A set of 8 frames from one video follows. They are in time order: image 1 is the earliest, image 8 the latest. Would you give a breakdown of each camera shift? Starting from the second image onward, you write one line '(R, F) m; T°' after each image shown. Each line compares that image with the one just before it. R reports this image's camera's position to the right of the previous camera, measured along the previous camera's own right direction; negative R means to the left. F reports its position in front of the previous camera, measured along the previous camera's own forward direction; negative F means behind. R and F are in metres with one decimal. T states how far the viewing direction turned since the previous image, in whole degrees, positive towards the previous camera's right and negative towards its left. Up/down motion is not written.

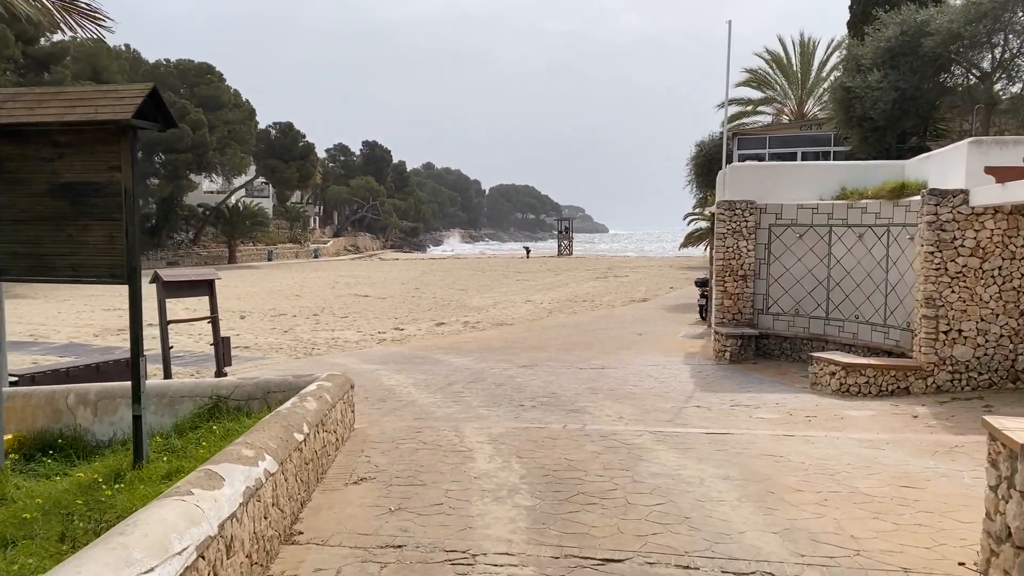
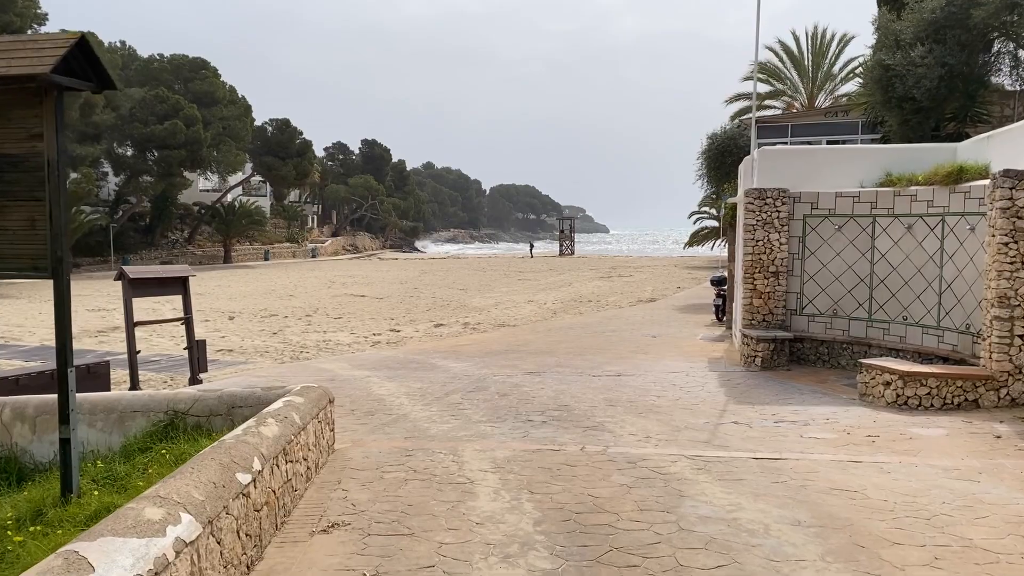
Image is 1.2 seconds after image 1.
(-0.1, +1.1) m; 0°
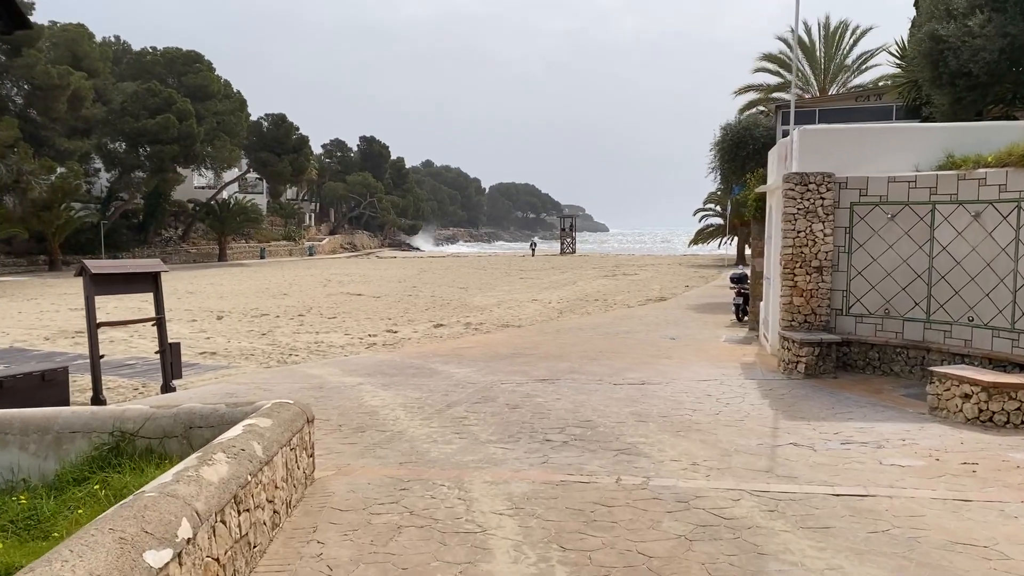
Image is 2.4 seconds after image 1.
(-0.1, +1.1) m; 0°
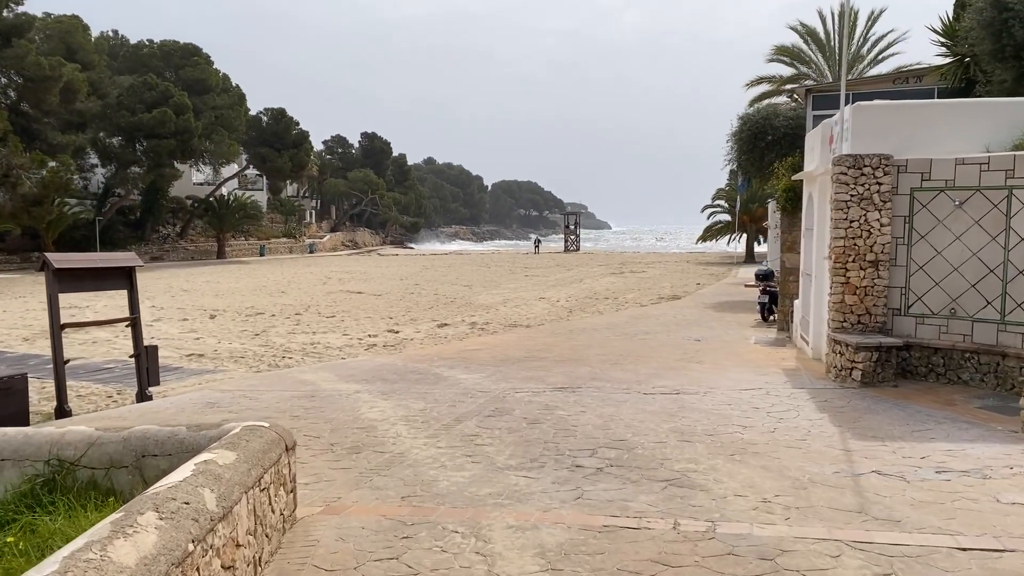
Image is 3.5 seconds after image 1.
(-0.1, +1.0) m; 0°
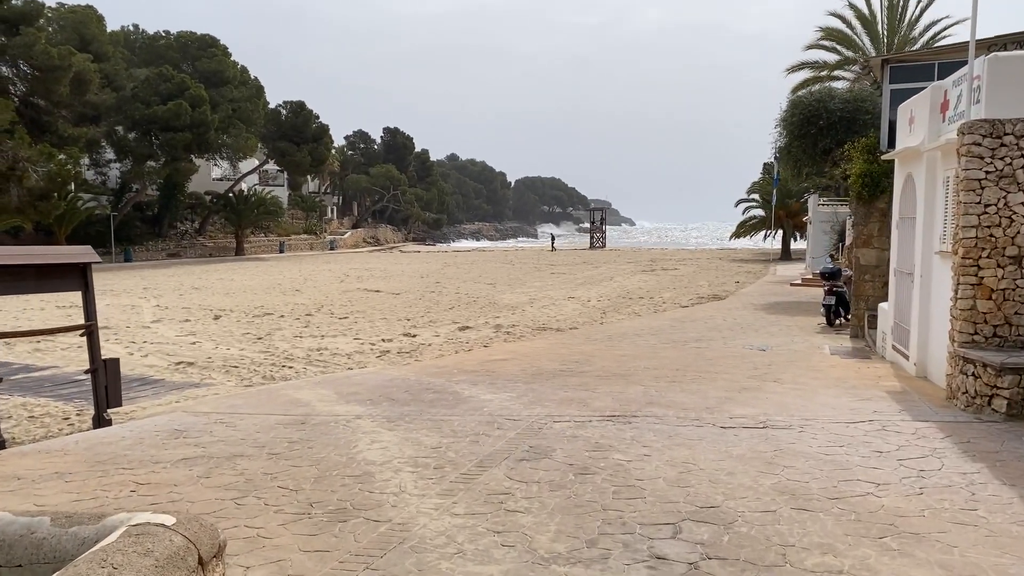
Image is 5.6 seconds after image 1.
(-0.1, +1.6) m; -2°
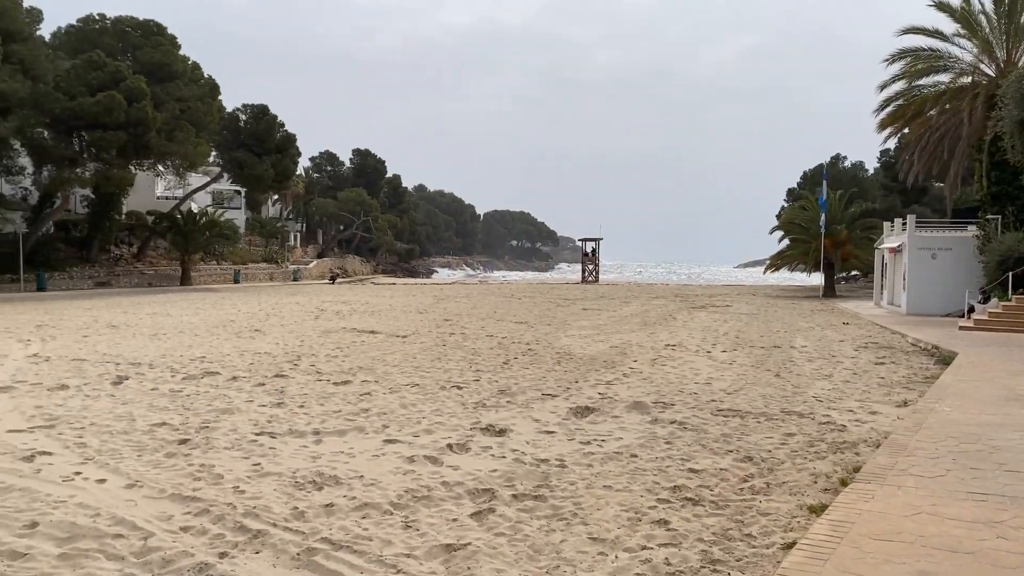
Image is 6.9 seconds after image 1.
(-0.3, +0.6) m; -9°
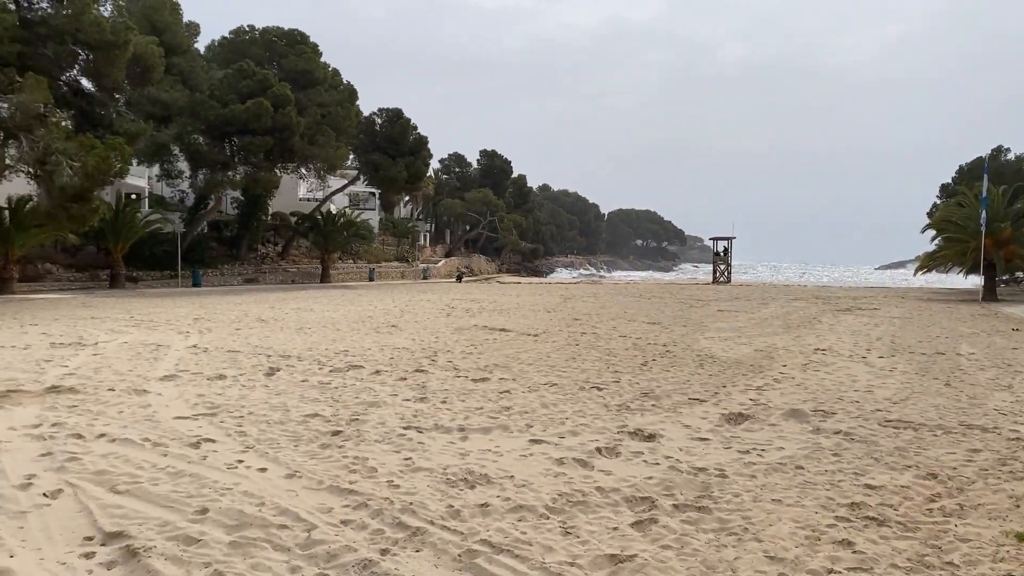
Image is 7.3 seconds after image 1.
(-0.2, +0.2) m; -9°
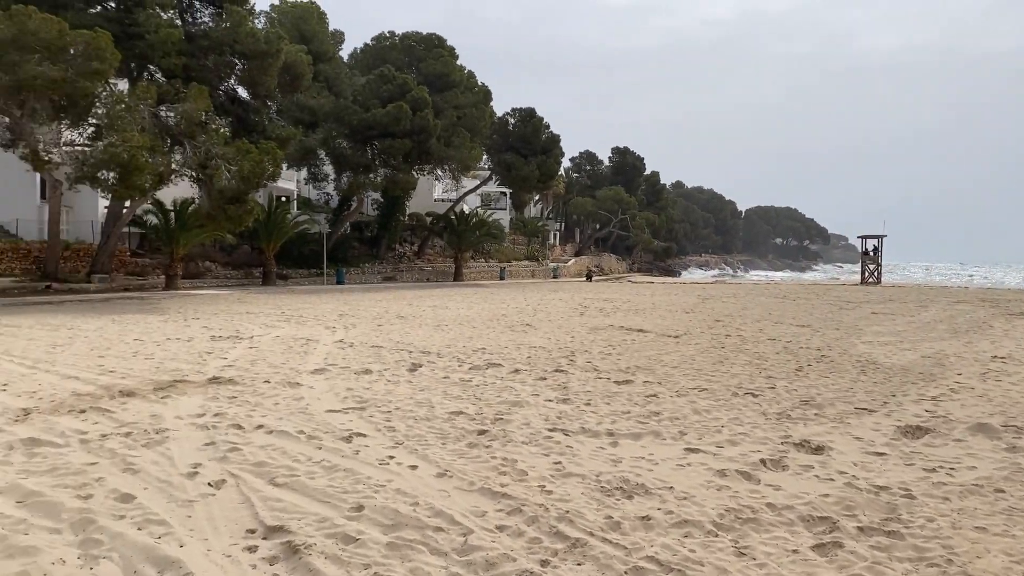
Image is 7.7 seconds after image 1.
(-0.2, +0.2) m; -9°
